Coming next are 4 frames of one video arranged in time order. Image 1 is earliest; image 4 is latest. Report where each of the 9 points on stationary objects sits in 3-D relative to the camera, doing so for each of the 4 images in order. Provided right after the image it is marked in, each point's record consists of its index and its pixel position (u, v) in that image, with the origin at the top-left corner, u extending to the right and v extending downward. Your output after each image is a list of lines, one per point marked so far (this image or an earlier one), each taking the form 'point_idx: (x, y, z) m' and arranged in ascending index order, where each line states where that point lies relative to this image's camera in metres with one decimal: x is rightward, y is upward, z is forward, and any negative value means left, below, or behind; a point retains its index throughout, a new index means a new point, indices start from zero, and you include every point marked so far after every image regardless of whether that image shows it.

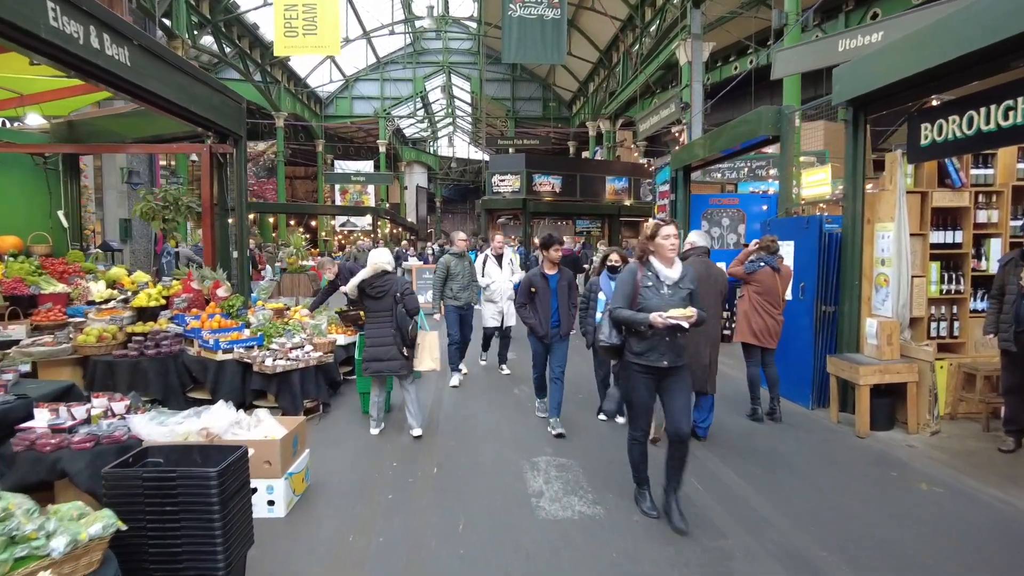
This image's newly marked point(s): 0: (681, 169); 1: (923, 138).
0: (+2.8, +2.0, +10.1) m
1: (+3.3, +1.2, +4.9) m
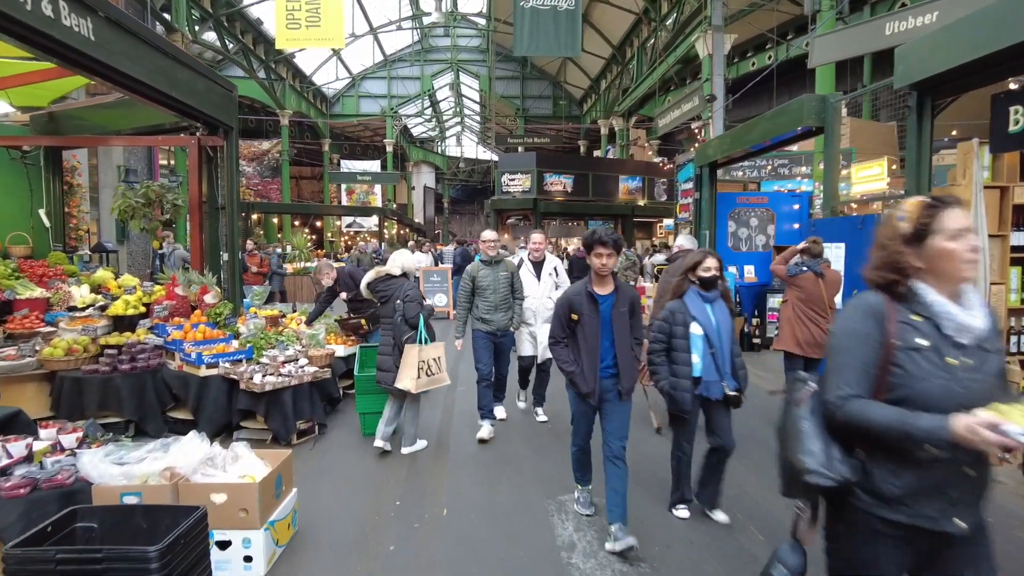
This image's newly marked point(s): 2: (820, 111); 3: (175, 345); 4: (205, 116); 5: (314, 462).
0: (+3.0, +1.9, +9.4) m
1: (+3.5, +1.1, +4.2) m
2: (+3.2, +1.9, +6.4) m
3: (-2.8, -0.5, +5.0) m
4: (-3.0, +1.7, +6.0) m
5: (-1.5, -1.3, +4.5) m
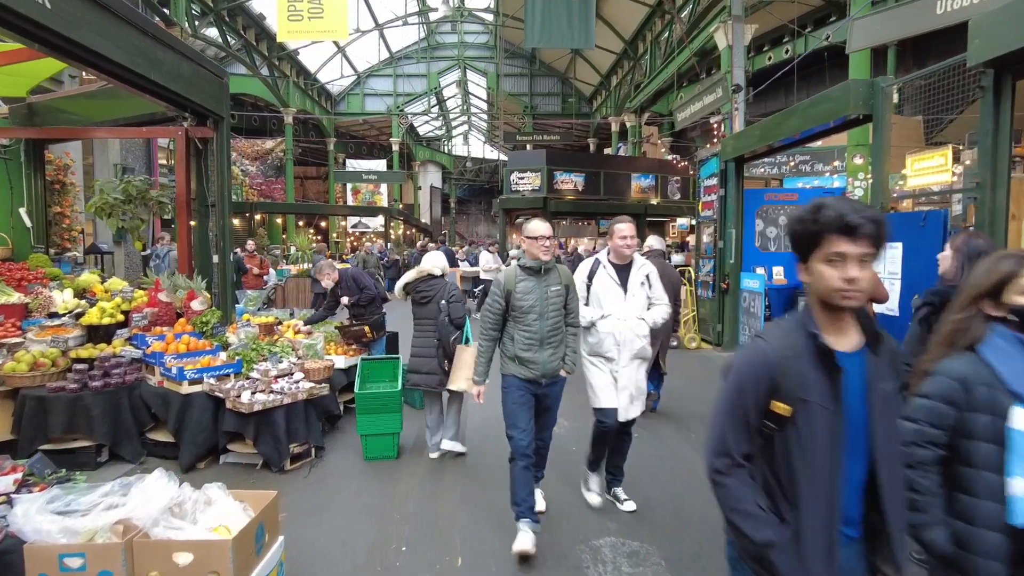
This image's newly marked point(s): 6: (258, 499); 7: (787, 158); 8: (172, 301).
0: (+3.2, +1.9, +8.8) m
1: (+3.6, +1.1, +3.6) m
2: (+3.4, +1.8, +5.8) m
3: (-2.6, -0.5, +4.5) m
4: (-2.9, +1.7, +5.5) m
5: (-1.3, -1.4, +4.0) m
6: (-1.2, -1.0, +2.8) m
7: (+6.0, +2.8, +13.1) m
8: (-2.9, -0.1, +5.2) m
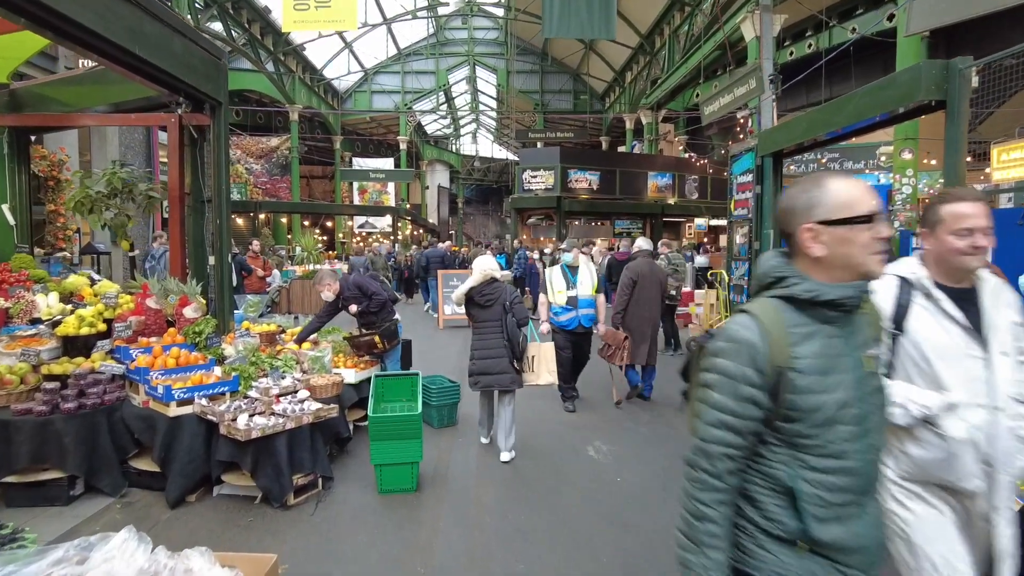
0: (+3.5, +1.8, +8.2) m
1: (+3.9, +1.1, +3.0) m
2: (+3.7, +1.8, +5.1) m
3: (-2.4, -0.6, +3.9) m
4: (-2.6, +1.6, +4.9) m
5: (-1.1, -1.4, +3.4) m
6: (-1.0, -1.0, +2.2) m
7: (+6.3, +2.7, +12.4) m
8: (-2.6, -0.1, +4.6) m
